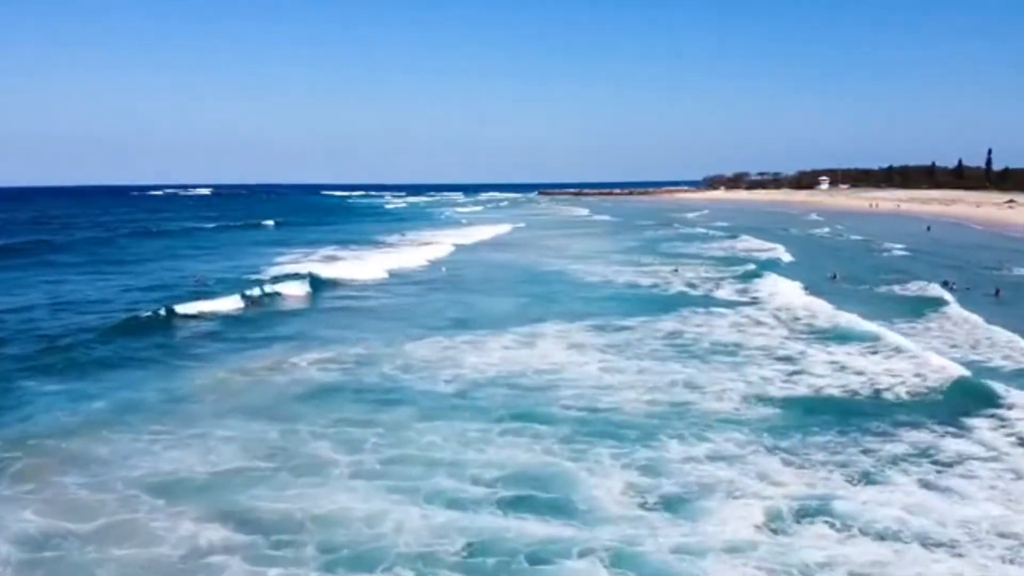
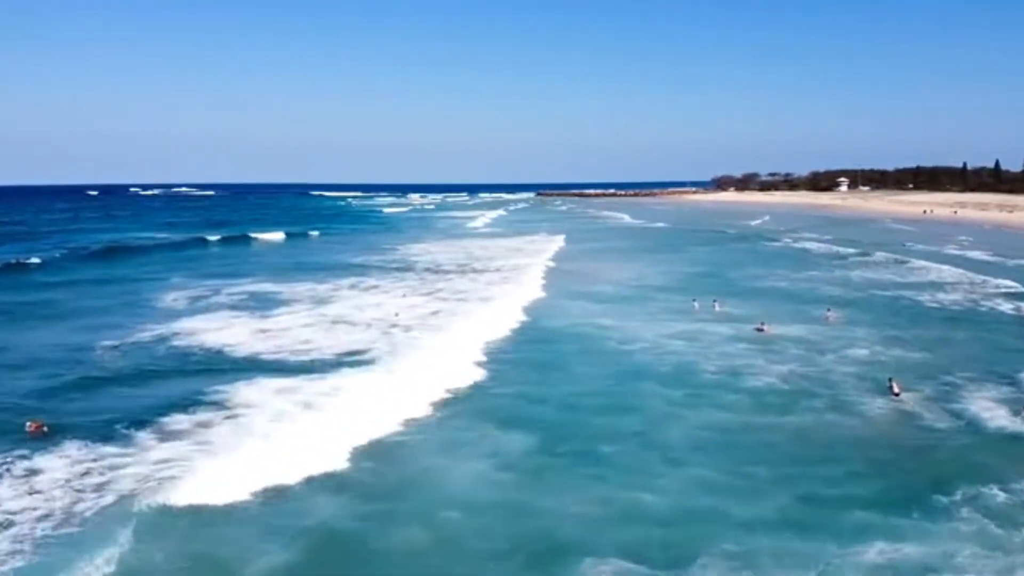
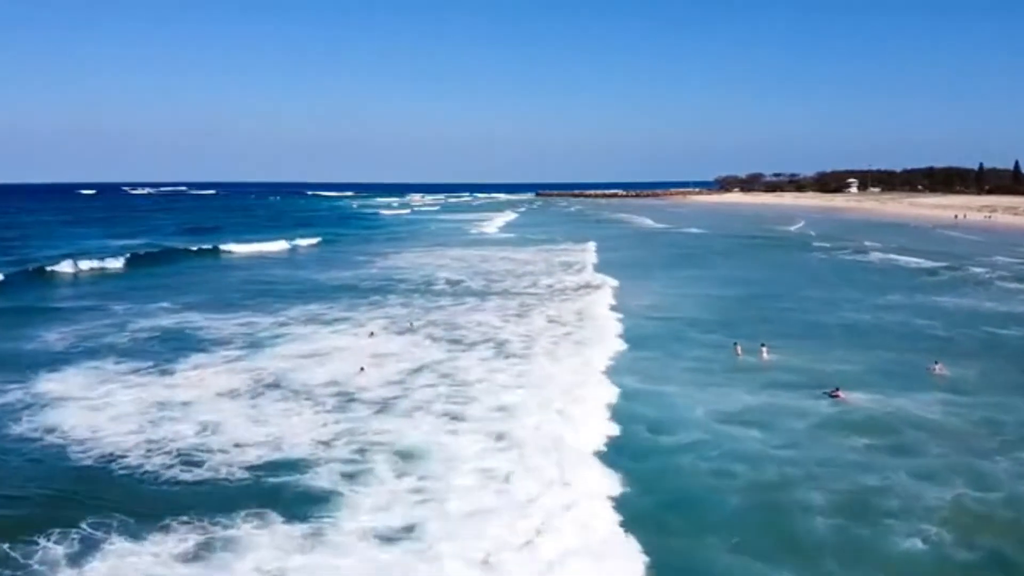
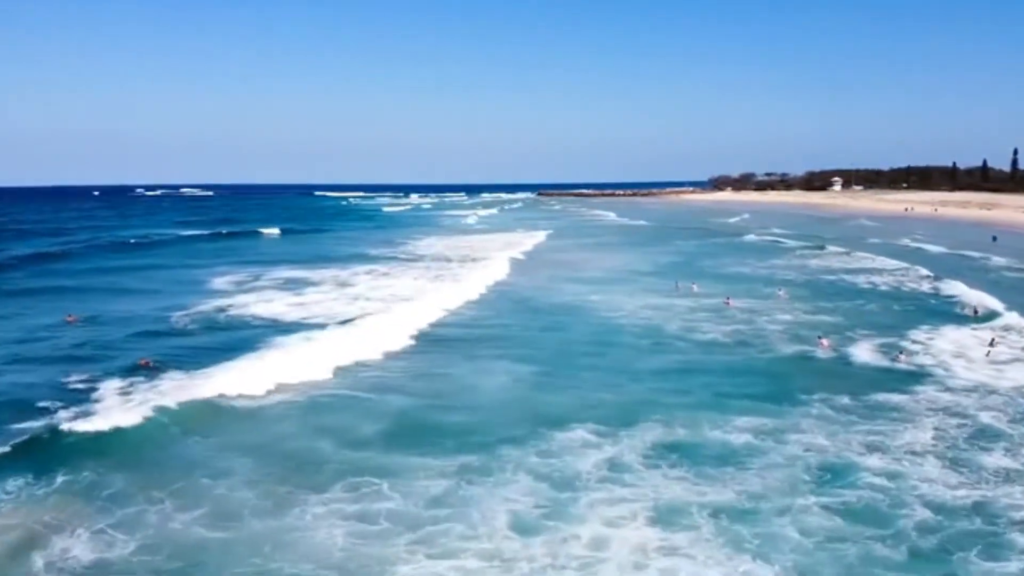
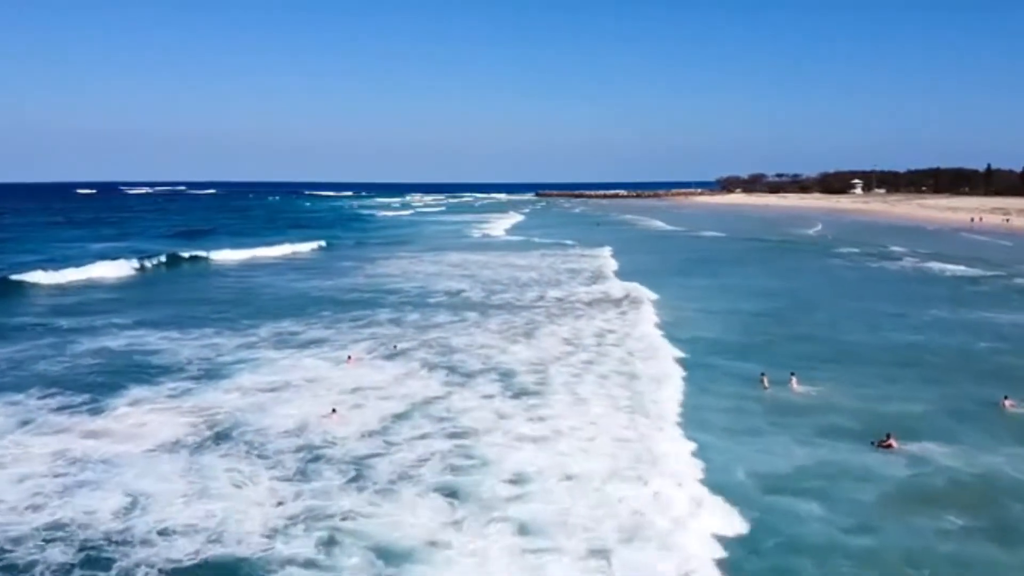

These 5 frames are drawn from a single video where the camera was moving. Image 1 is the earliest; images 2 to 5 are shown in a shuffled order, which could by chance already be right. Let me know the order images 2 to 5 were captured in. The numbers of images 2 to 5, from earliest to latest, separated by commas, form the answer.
4, 2, 3, 5
